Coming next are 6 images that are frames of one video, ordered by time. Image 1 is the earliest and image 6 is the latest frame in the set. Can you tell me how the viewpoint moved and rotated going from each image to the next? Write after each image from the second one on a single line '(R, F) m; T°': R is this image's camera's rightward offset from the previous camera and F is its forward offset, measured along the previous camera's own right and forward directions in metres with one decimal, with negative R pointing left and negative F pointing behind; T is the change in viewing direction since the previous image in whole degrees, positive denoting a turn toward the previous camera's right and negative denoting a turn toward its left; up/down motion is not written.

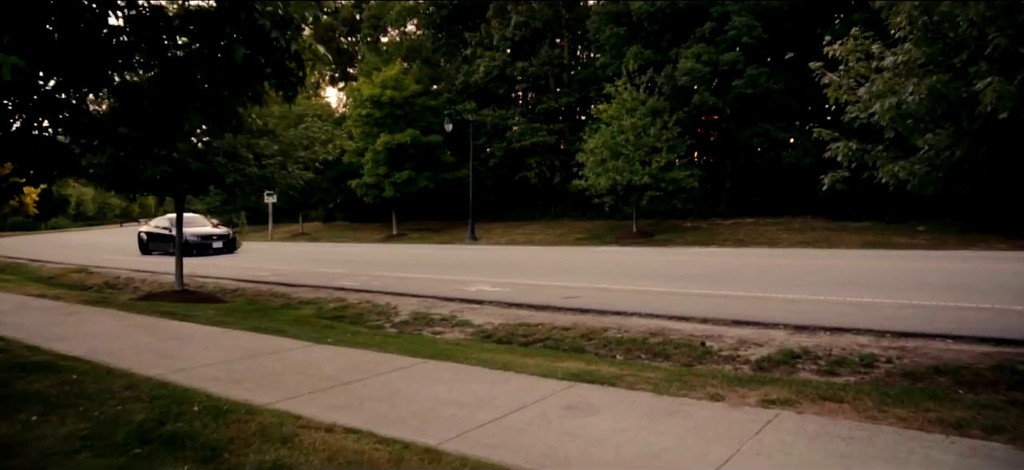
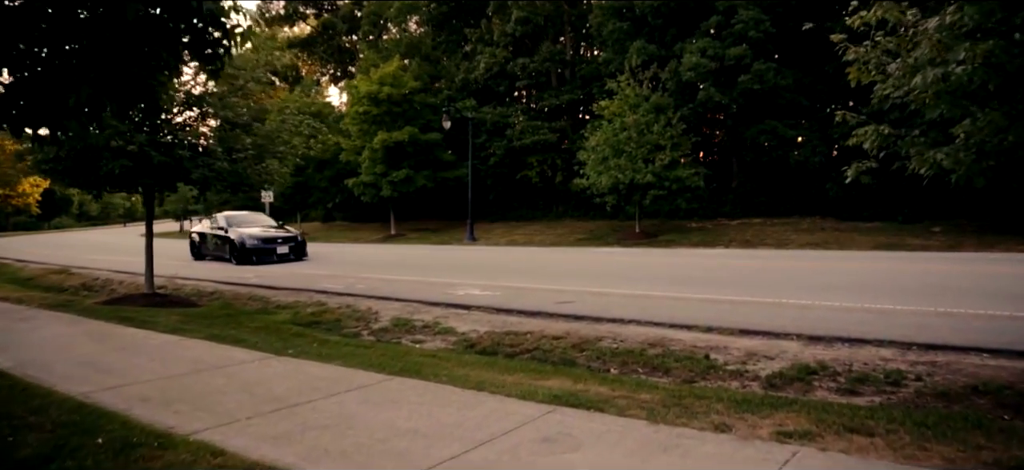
(+0.2, +0.8) m; 0°
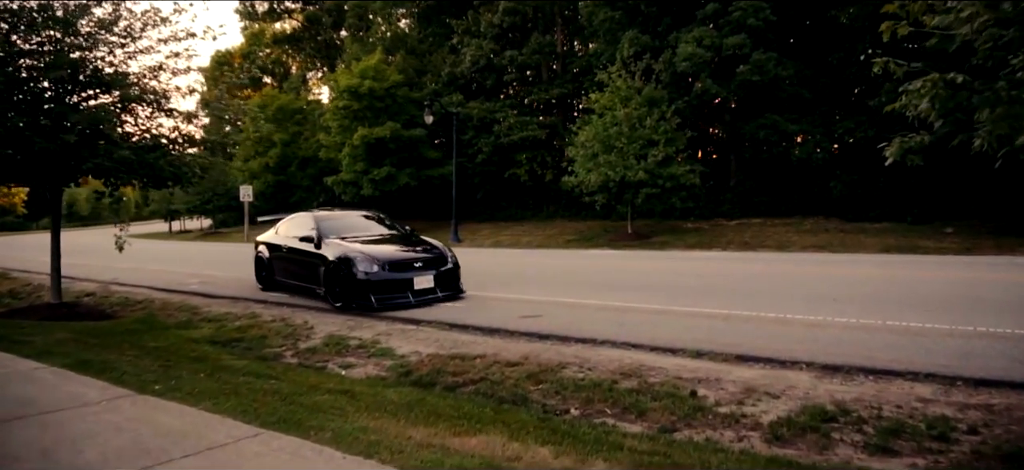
(+0.6, +1.6) m; 0°
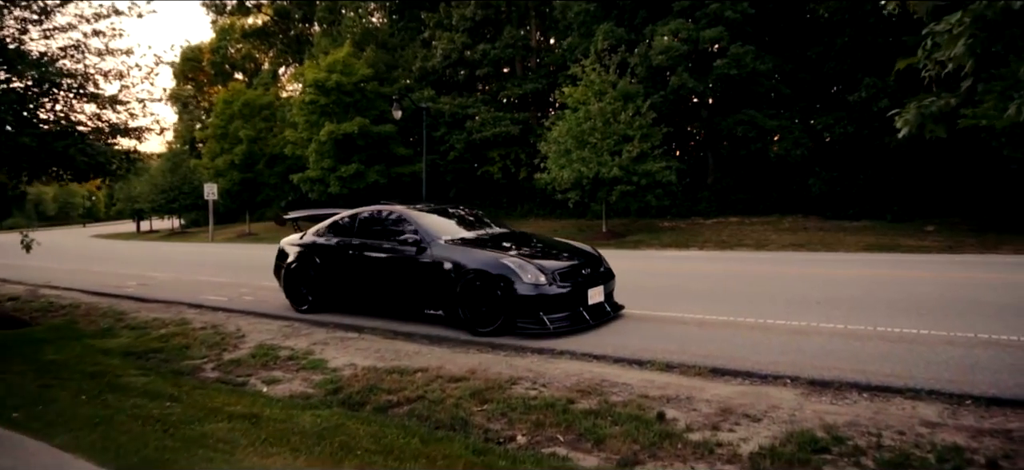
(+0.3, +0.9) m; +2°
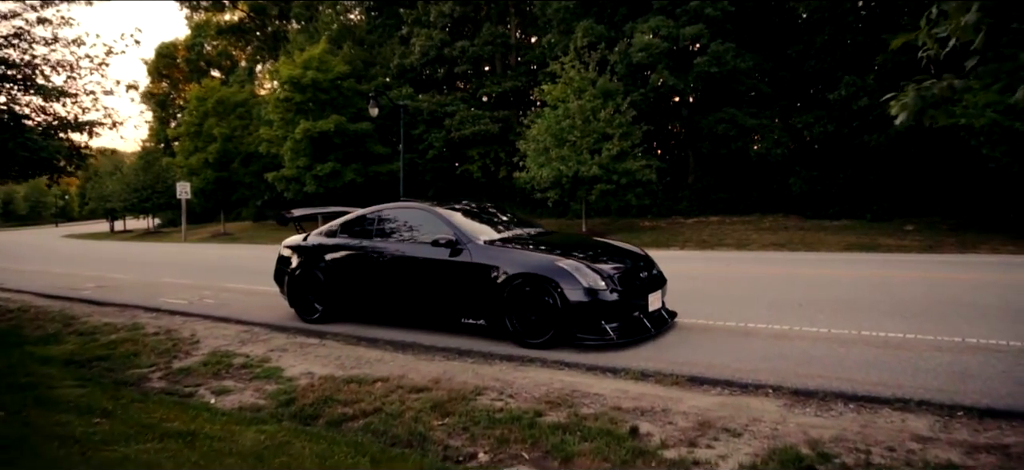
(+0.1, +0.4) m; +1°
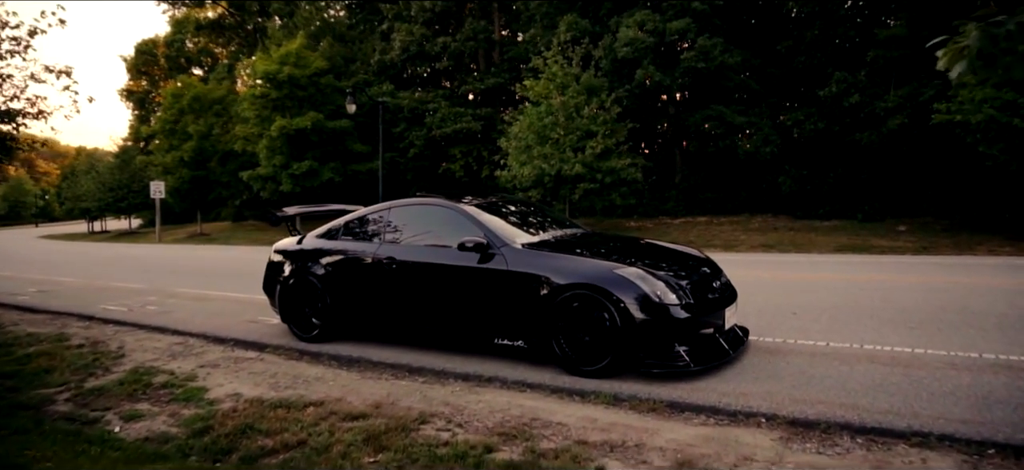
(+0.3, +0.8) m; +1°
